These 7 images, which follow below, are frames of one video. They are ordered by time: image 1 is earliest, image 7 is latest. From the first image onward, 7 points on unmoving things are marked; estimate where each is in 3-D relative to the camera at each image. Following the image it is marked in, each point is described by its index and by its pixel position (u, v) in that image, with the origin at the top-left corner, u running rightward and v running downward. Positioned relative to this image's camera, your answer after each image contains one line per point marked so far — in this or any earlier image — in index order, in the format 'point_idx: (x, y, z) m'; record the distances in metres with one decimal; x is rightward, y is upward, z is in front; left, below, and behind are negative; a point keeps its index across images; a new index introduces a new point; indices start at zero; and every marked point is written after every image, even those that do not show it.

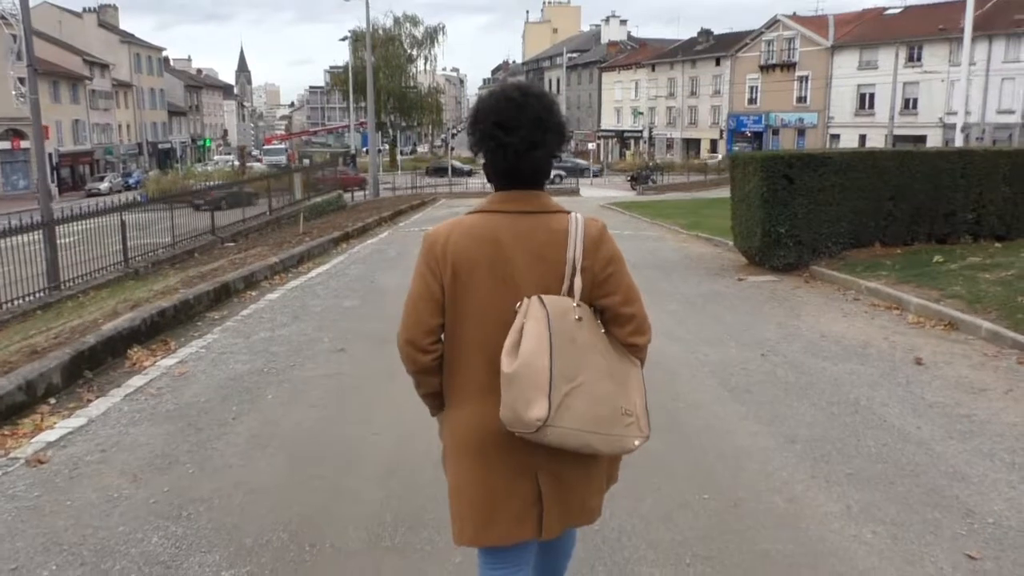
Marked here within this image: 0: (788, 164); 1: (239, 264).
0: (+4.0, +1.8, +11.7) m
1: (-5.3, +0.5, +15.9) m
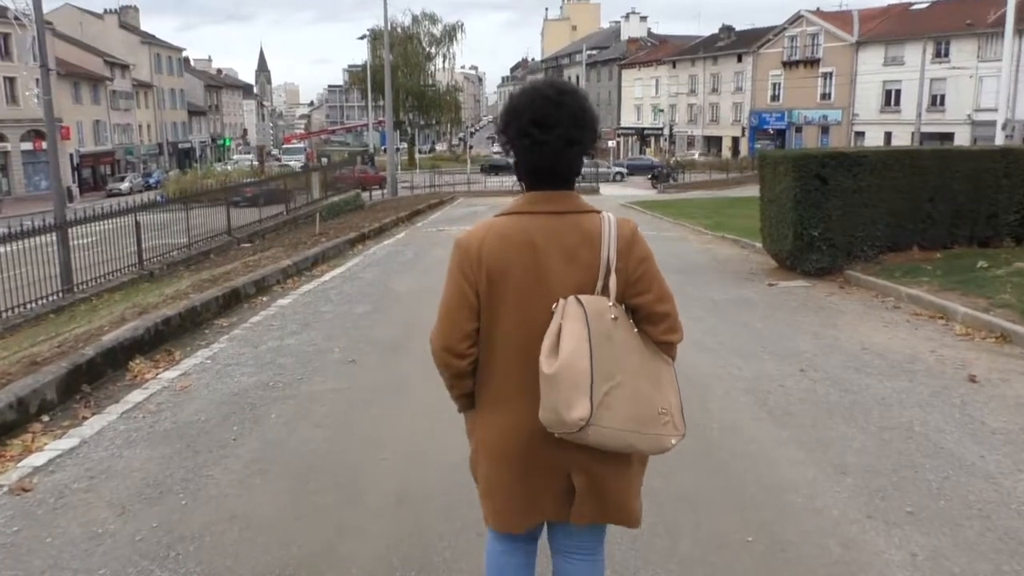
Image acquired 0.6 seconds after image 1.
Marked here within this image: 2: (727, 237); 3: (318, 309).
0: (+4.3, +1.7, +11.2) m
1: (-5.0, +0.4, +15.5) m
2: (+4.7, +1.1, +17.7) m
3: (-2.5, -0.3, +10.4) m
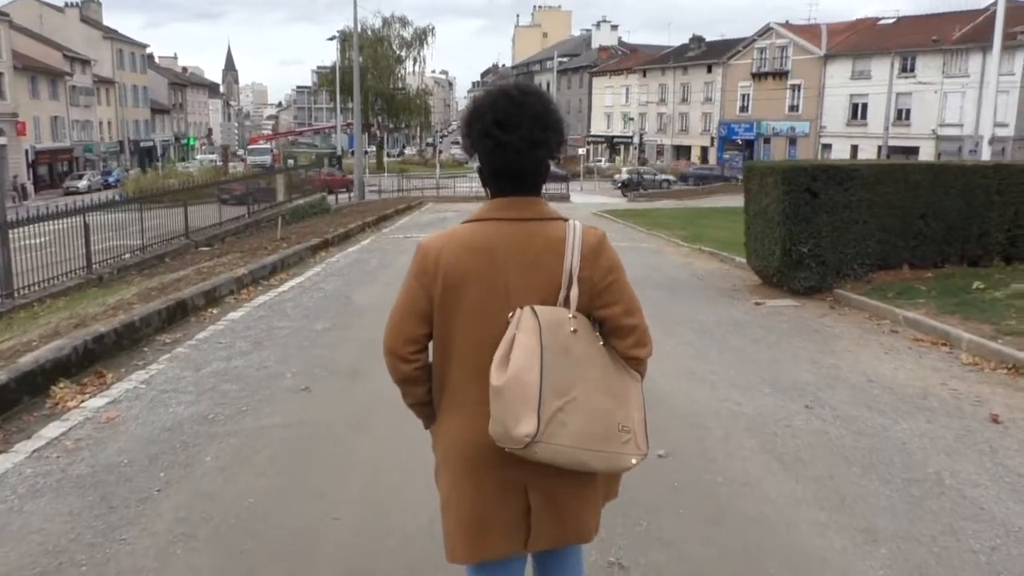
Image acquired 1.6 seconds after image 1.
0: (+3.9, +1.5, +10.6) m
1: (-5.5, +0.3, +14.6) m
2: (+4.1, +0.8, +17.2) m
3: (-2.8, -0.4, +9.6) m
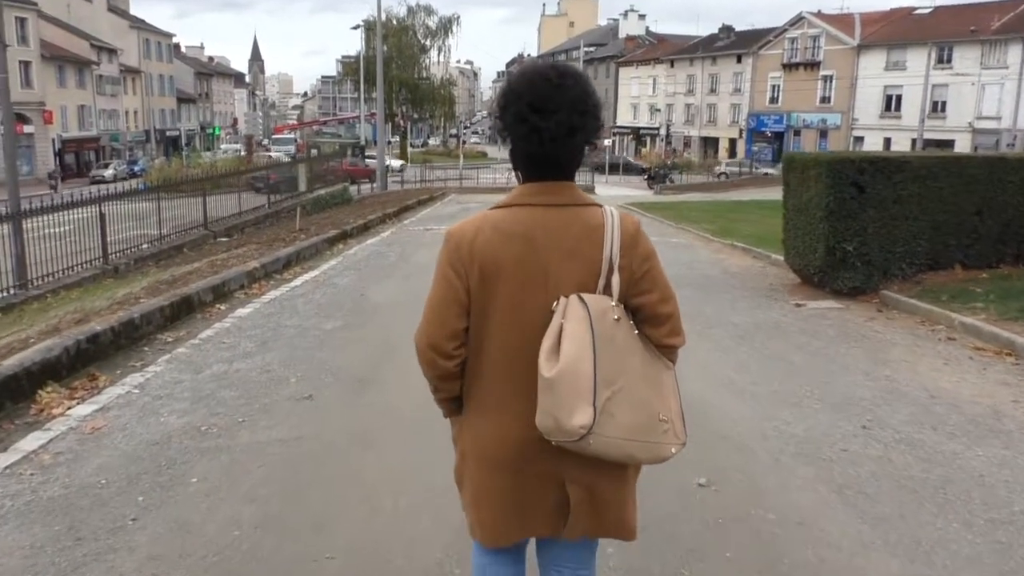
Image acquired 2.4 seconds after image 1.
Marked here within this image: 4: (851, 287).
0: (+4.2, +1.5, +9.9) m
1: (-5.1, +0.4, +14.1) m
2: (+4.6, +0.8, +16.4) m
3: (-2.6, -0.4, +9.0) m
4: (+4.3, 0.0, +10.2) m
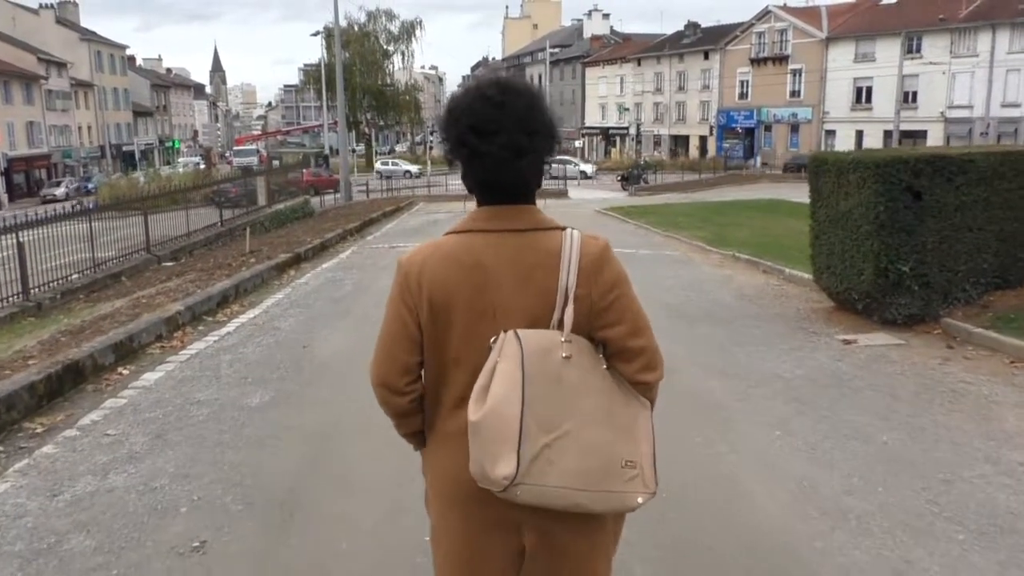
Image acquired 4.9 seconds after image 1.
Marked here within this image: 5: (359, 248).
0: (+4.0, +1.2, +8.0) m
1: (-5.4, -0.3, +11.9) m
2: (+4.1, +0.5, +14.6) m
3: (-2.7, -0.9, +6.9) m
4: (+4.1, -0.3, +8.4) m
5: (-3.7, +0.9, +19.4) m
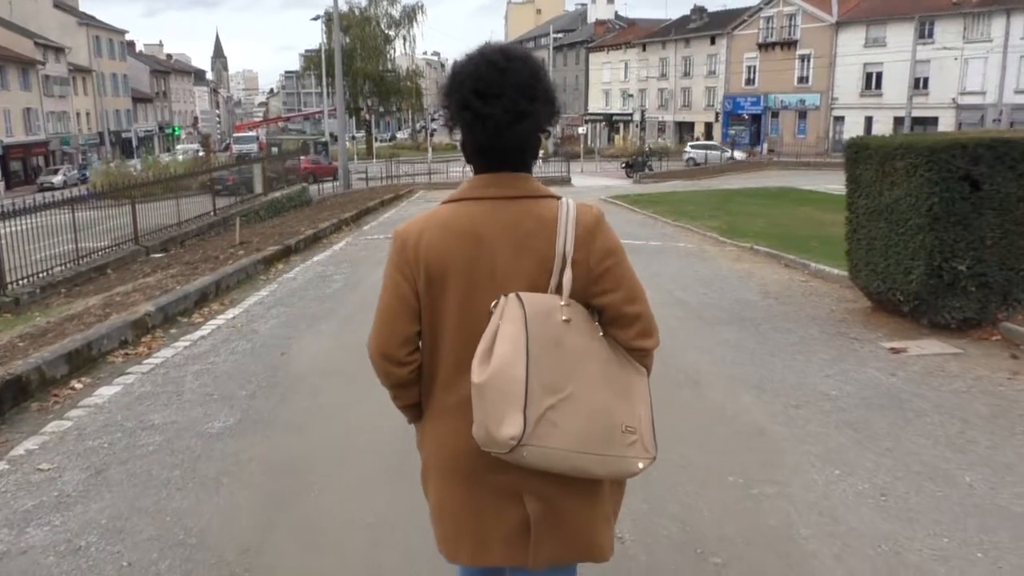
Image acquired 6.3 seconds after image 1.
0: (+4.0, +1.1, +7.0) m
1: (-5.4, -0.2, +11.0) m
2: (+4.2, +0.6, +13.6) m
3: (-2.7, -1.0, +6.0) m
4: (+4.1, -0.3, +7.4) m
5: (-3.6, +1.1, +18.5) m
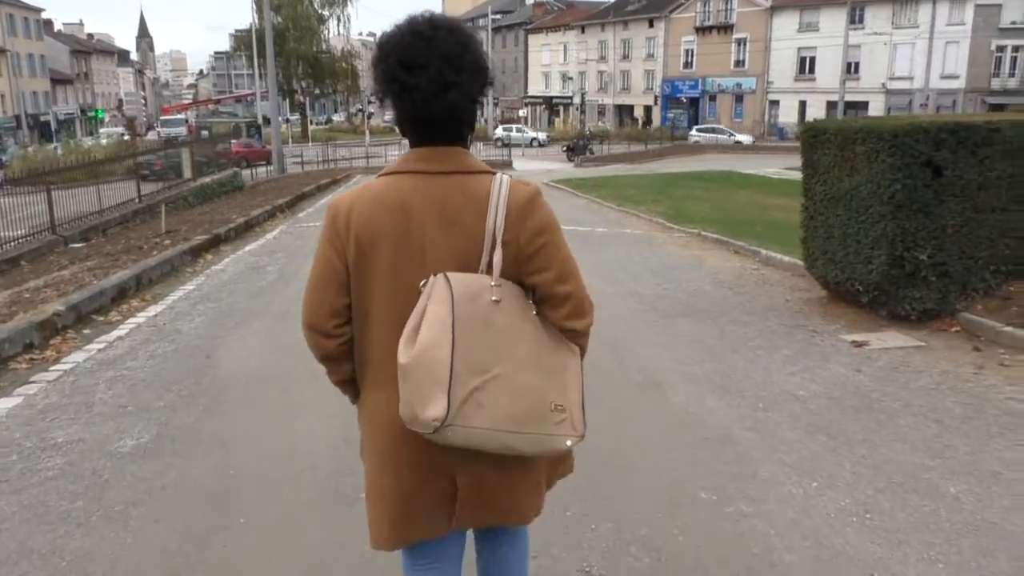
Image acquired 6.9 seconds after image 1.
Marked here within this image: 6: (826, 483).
0: (+3.5, +1.2, +6.8) m
1: (-6.1, -0.2, +10.1) m
2: (+3.2, +0.8, +13.4) m
3: (-3.1, -1.0, +5.3) m
4: (+3.6, -0.2, +7.2) m
5: (-4.9, +1.3, +17.7) m
6: (+1.7, -1.0, +4.3) m
